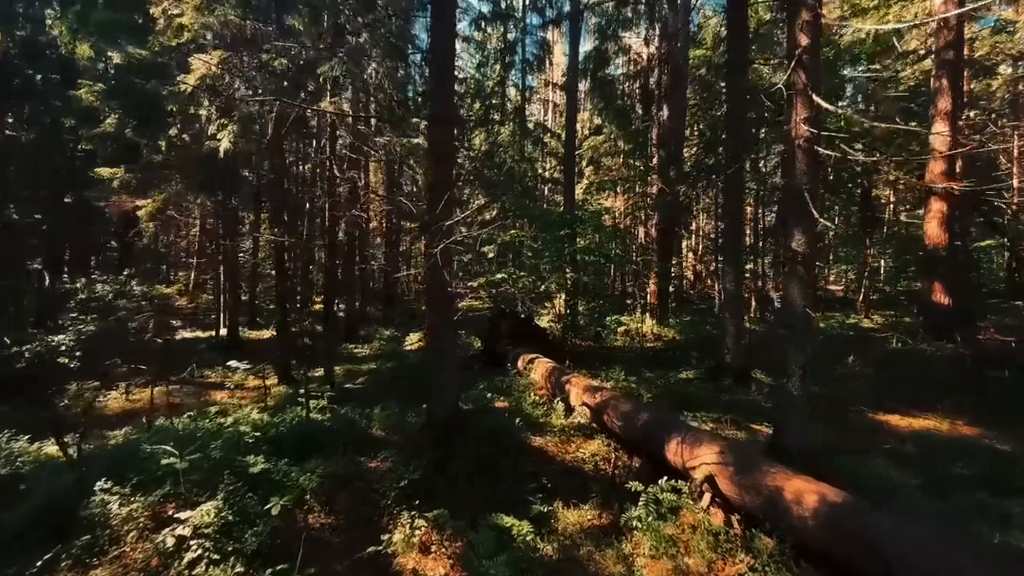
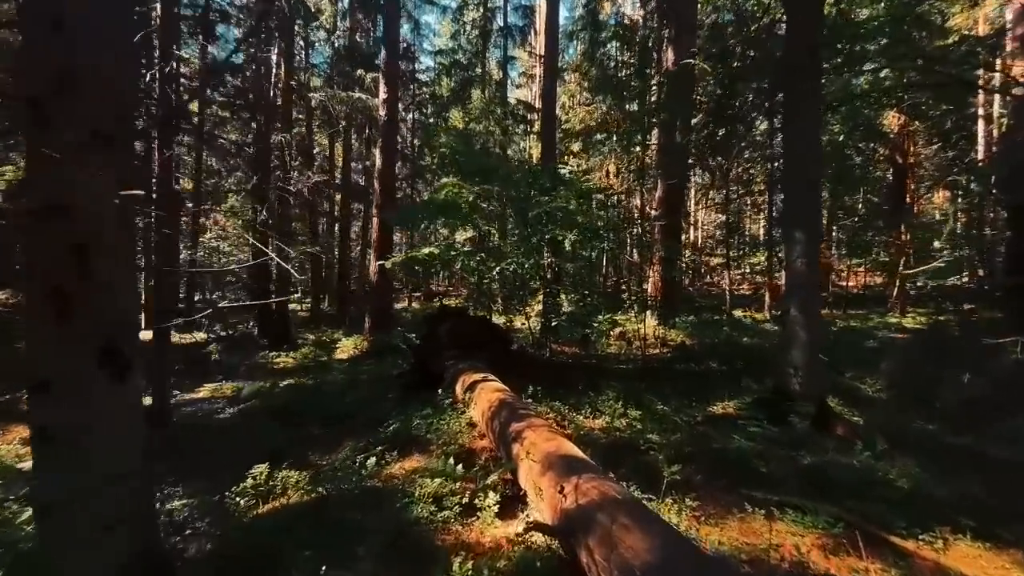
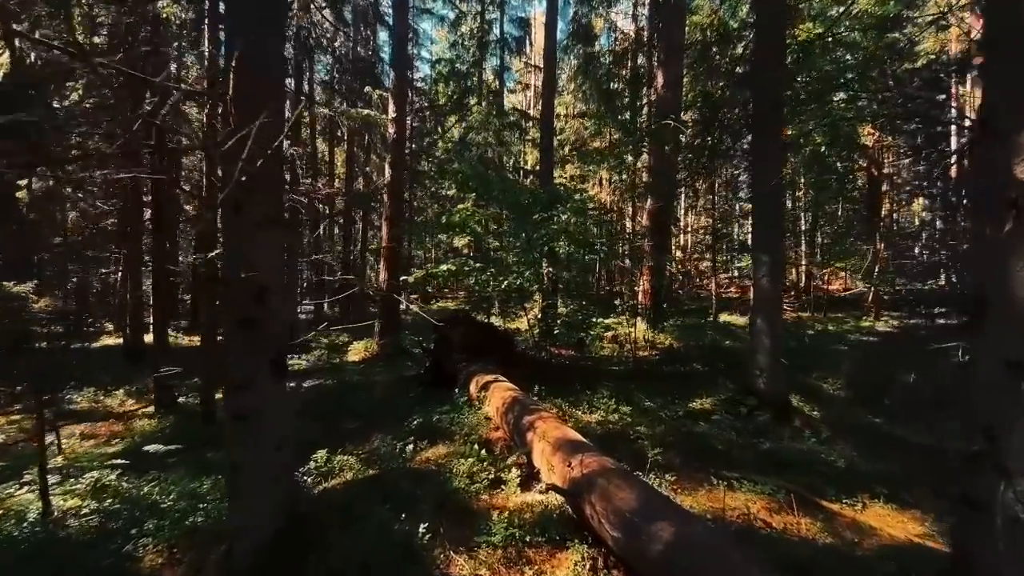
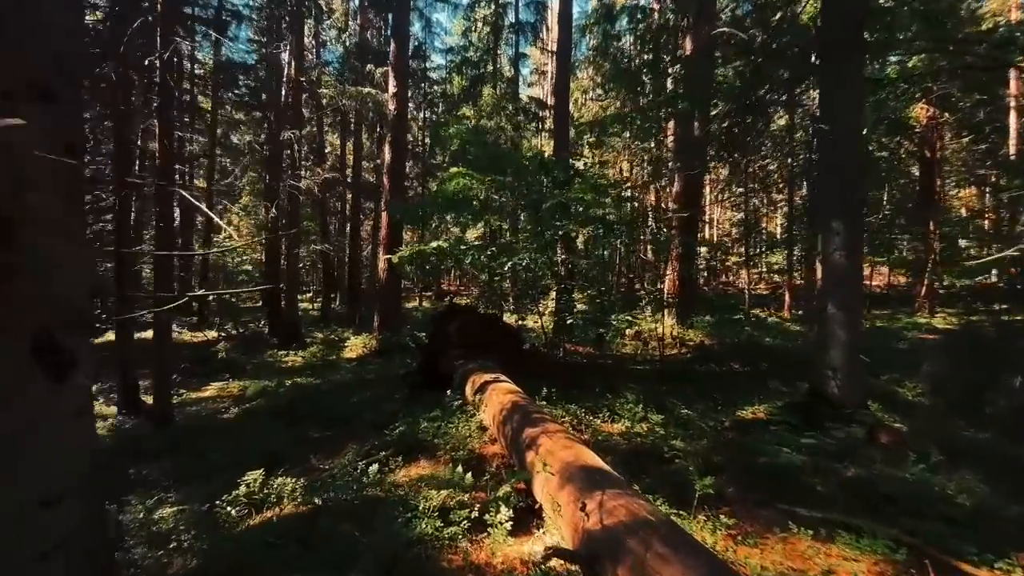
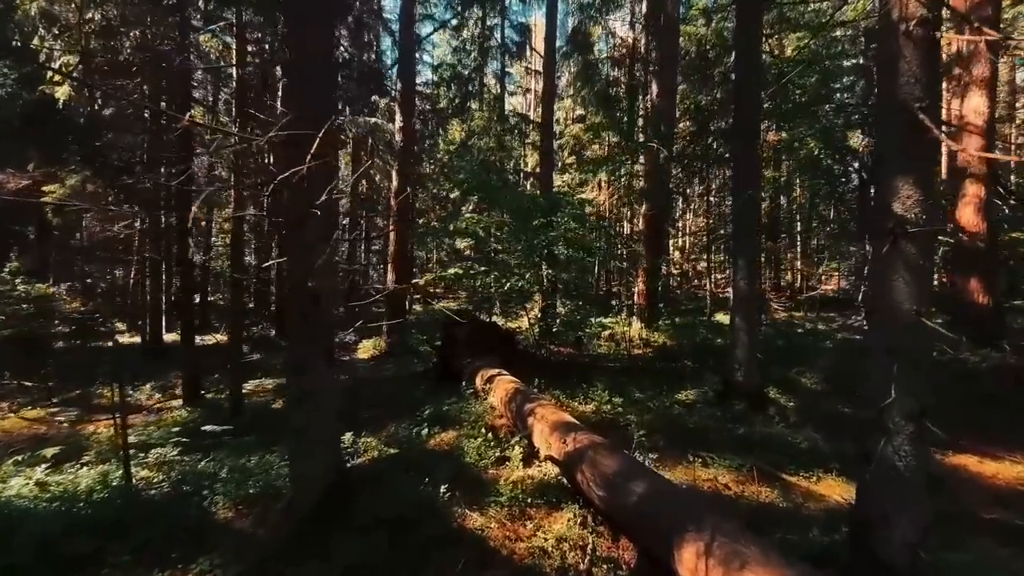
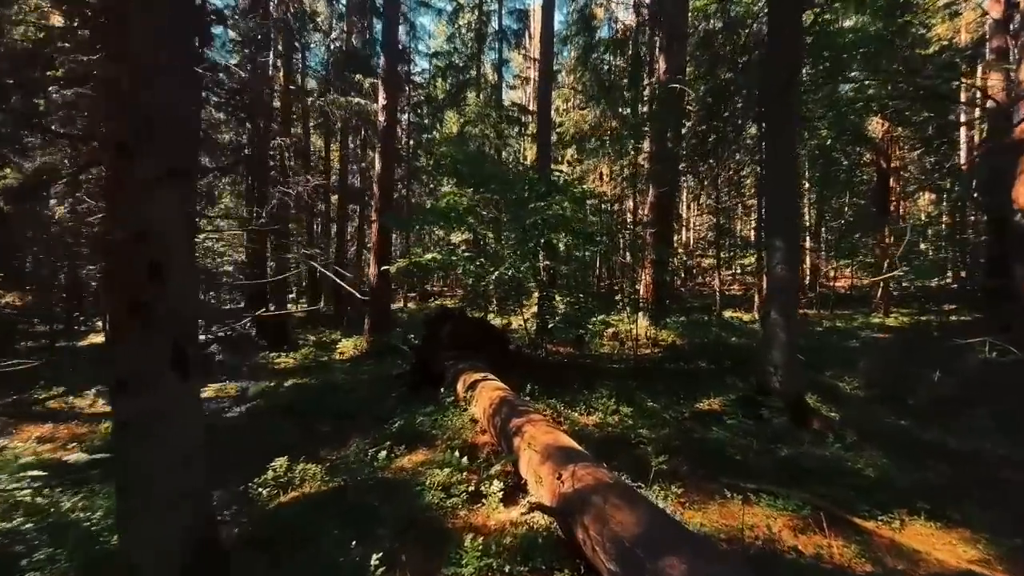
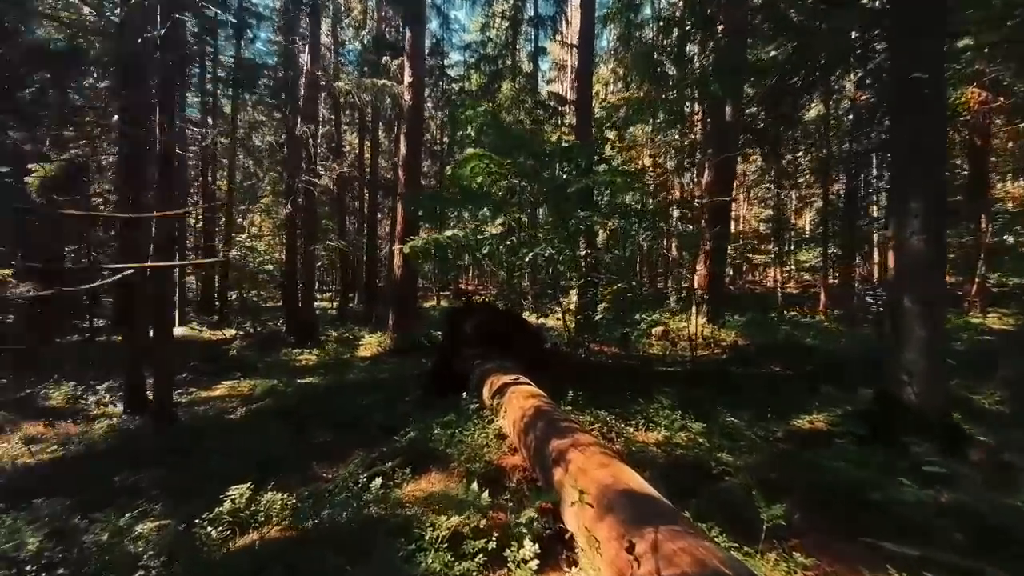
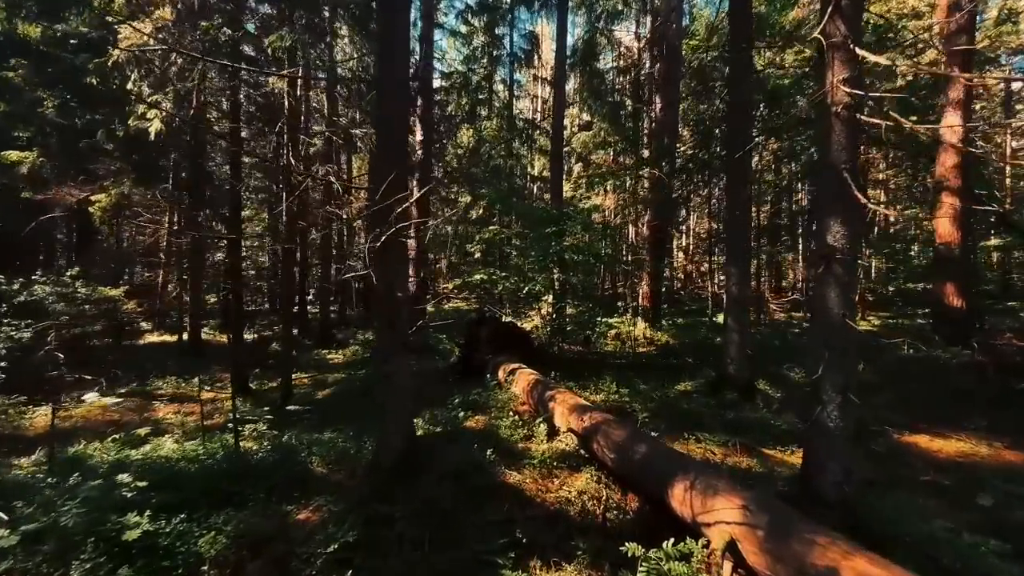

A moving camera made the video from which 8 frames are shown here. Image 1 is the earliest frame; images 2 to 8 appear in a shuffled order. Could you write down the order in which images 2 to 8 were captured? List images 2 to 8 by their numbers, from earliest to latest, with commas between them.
8, 5, 3, 6, 2, 4, 7
